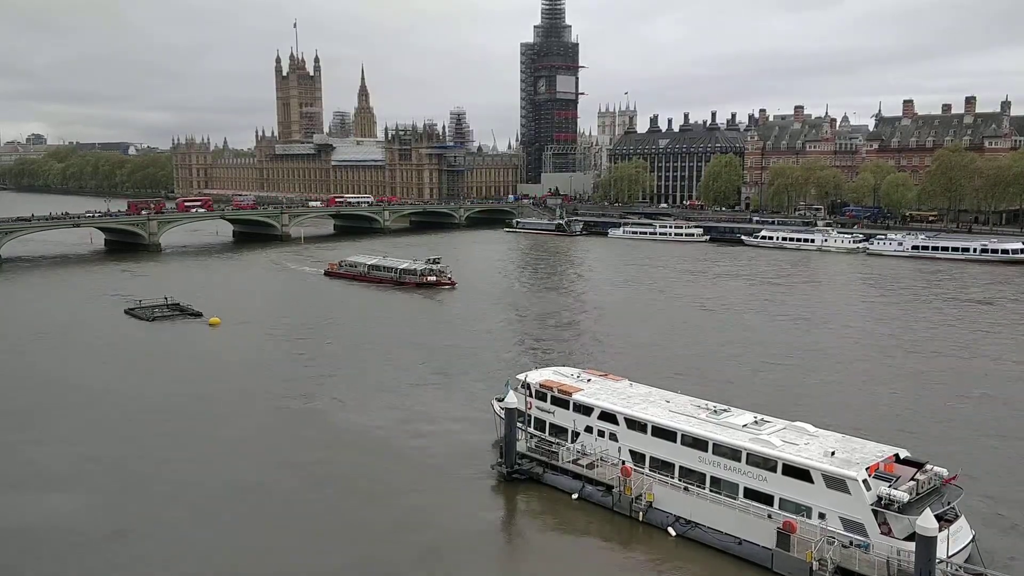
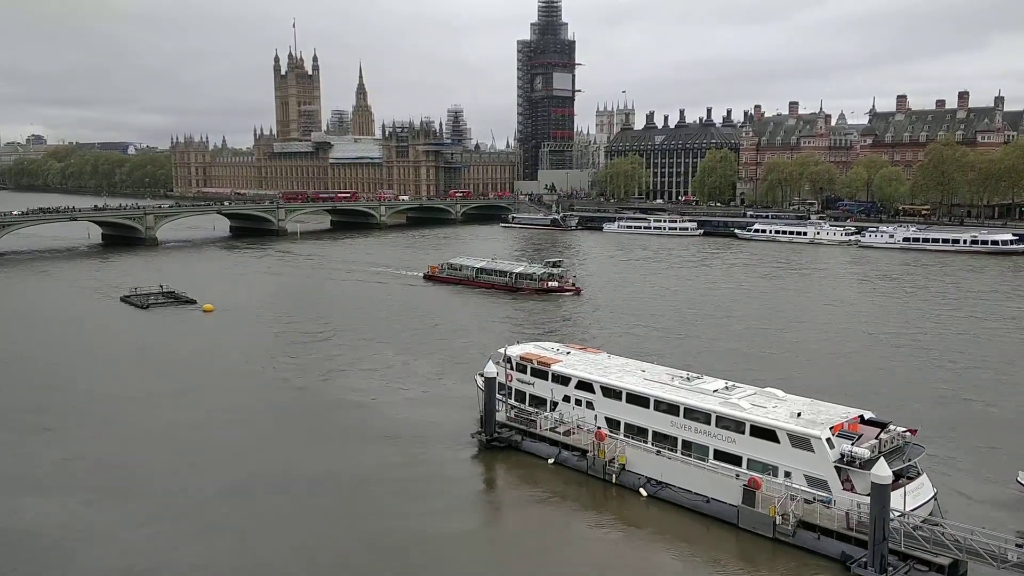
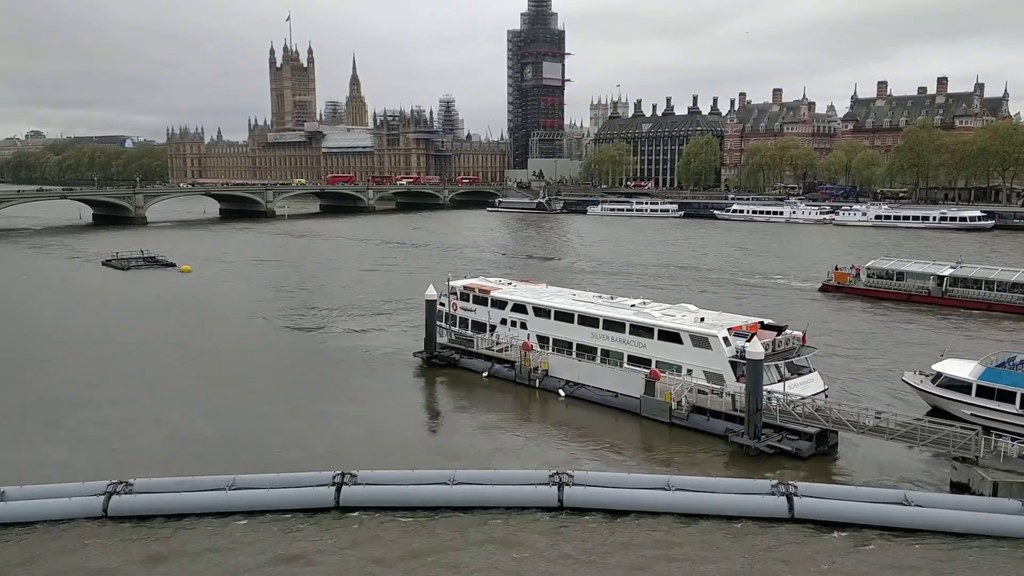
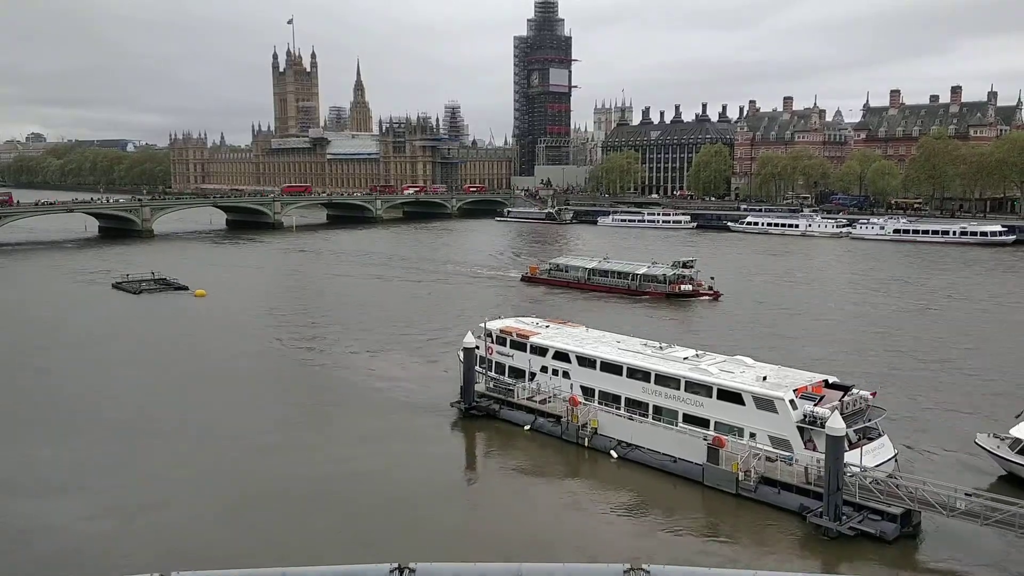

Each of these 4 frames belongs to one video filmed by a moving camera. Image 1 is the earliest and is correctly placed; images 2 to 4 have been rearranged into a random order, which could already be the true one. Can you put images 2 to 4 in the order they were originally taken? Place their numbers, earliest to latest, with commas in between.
2, 4, 3
